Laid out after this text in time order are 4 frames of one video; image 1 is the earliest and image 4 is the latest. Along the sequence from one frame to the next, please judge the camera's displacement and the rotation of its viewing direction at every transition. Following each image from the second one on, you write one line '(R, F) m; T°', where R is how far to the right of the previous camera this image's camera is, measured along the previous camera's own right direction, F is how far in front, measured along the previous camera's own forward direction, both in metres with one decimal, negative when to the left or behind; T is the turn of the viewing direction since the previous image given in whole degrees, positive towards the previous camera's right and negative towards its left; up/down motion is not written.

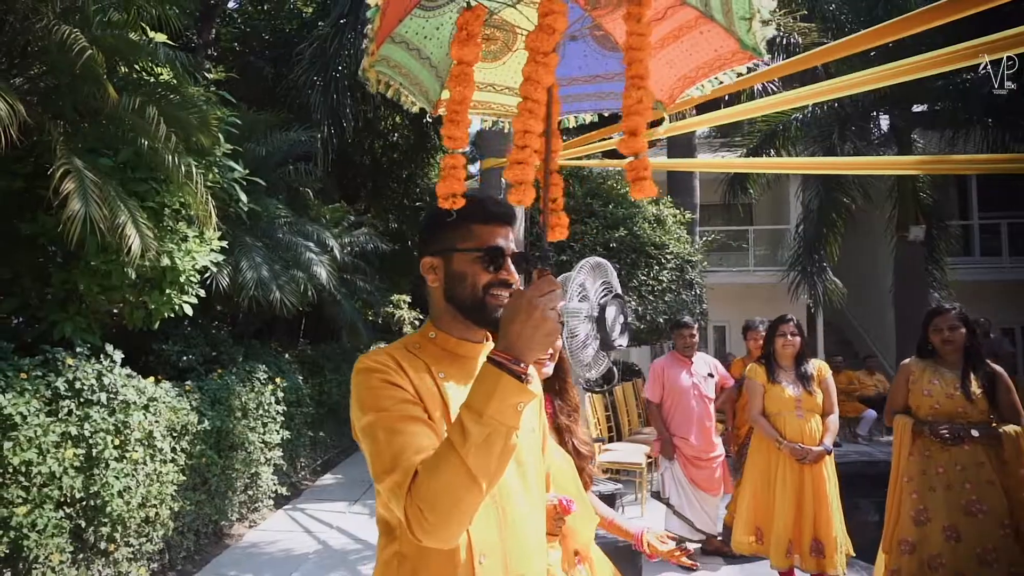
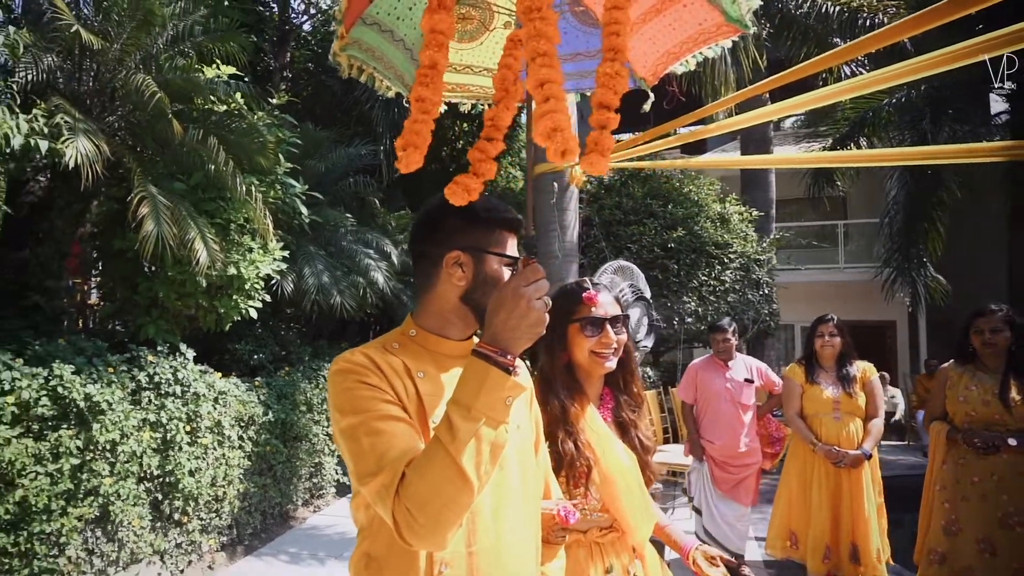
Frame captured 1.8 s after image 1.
(+0.6, -0.2) m; -9°
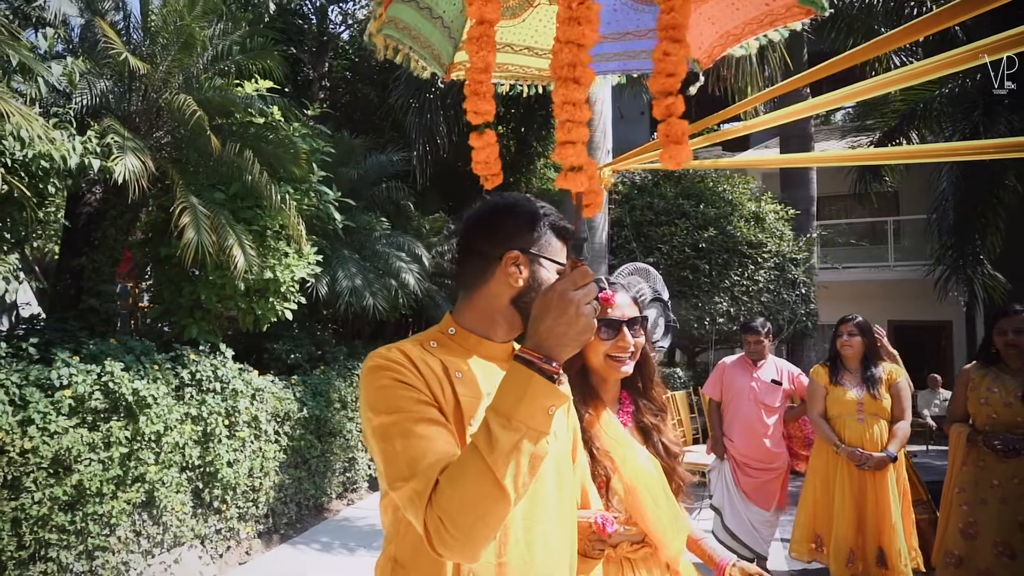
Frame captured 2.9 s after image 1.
(+0.3, -0.1) m; -5°
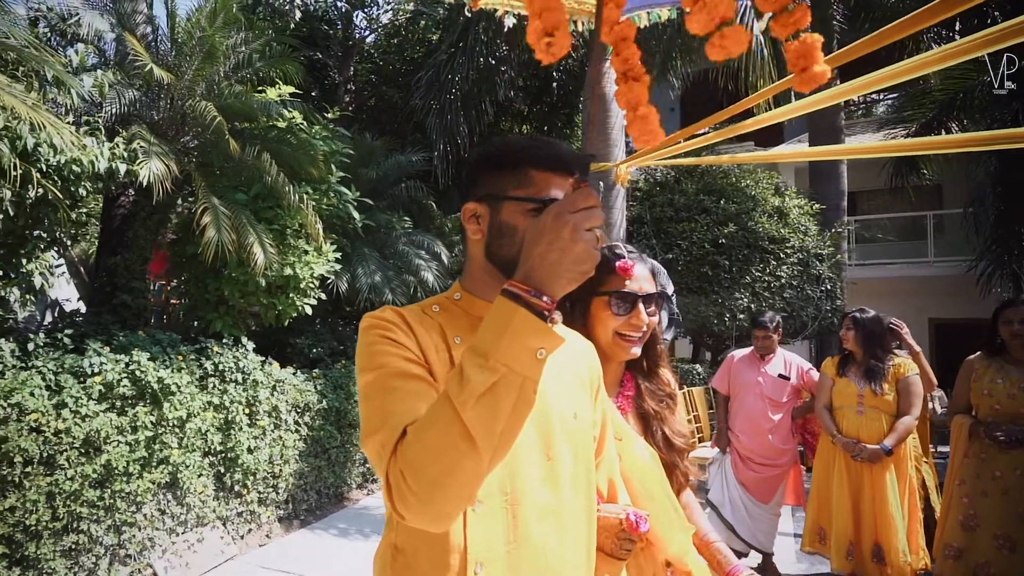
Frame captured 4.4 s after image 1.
(+0.3, -0.1) m; -4°
